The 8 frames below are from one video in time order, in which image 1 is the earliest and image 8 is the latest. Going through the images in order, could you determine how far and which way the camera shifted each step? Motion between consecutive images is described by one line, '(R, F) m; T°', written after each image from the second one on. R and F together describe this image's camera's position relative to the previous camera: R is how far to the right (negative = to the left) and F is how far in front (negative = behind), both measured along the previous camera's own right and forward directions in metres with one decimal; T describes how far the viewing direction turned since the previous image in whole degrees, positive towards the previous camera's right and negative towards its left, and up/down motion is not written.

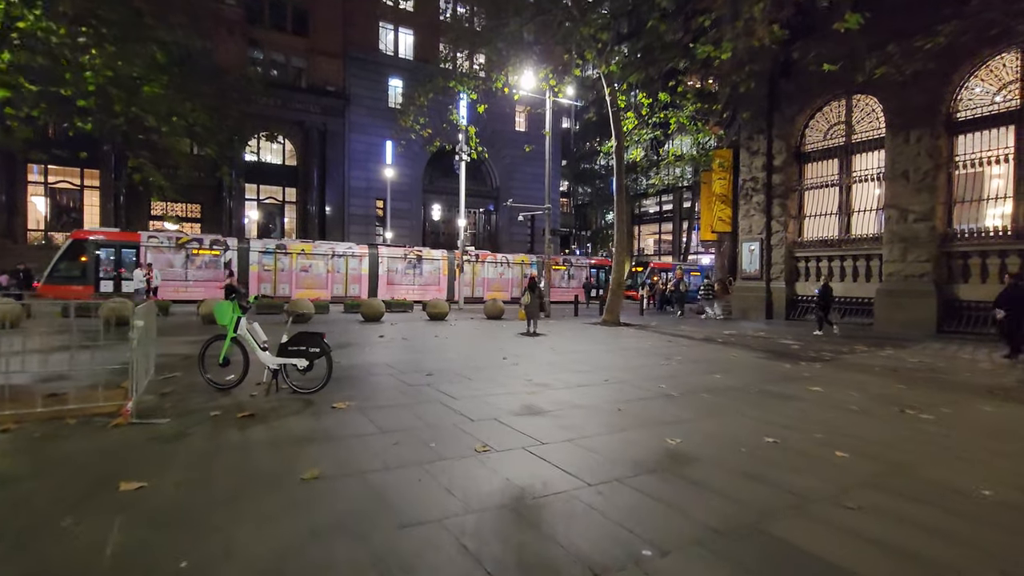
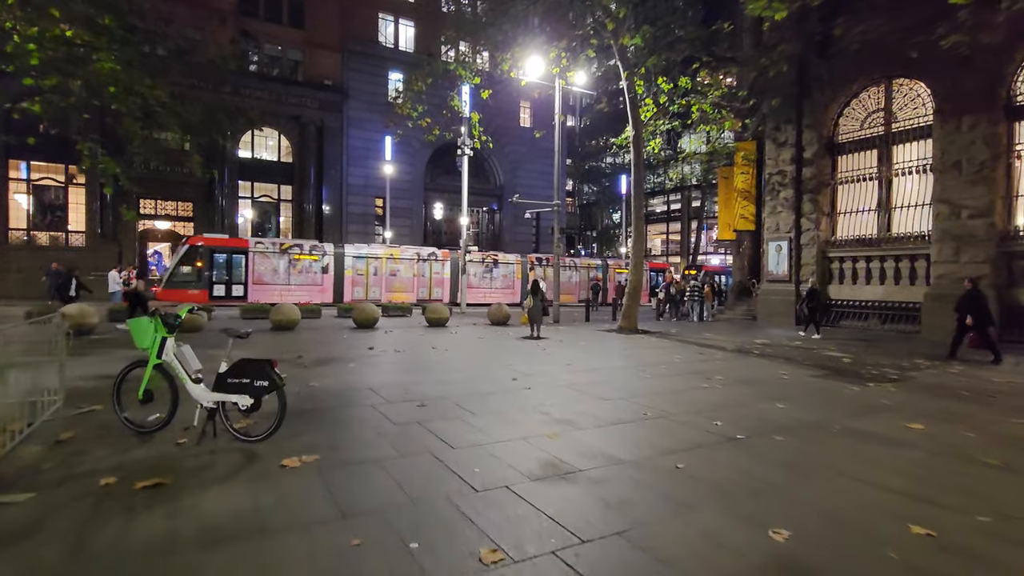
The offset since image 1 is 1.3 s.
(-0.1, +1.7) m; 0°
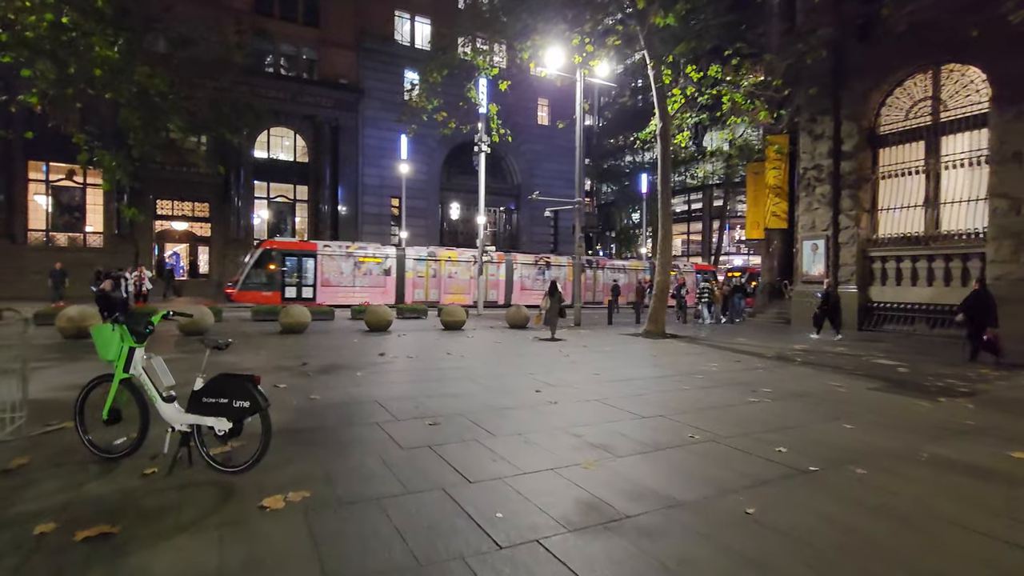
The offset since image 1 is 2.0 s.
(-0.1, +0.8) m; -2°
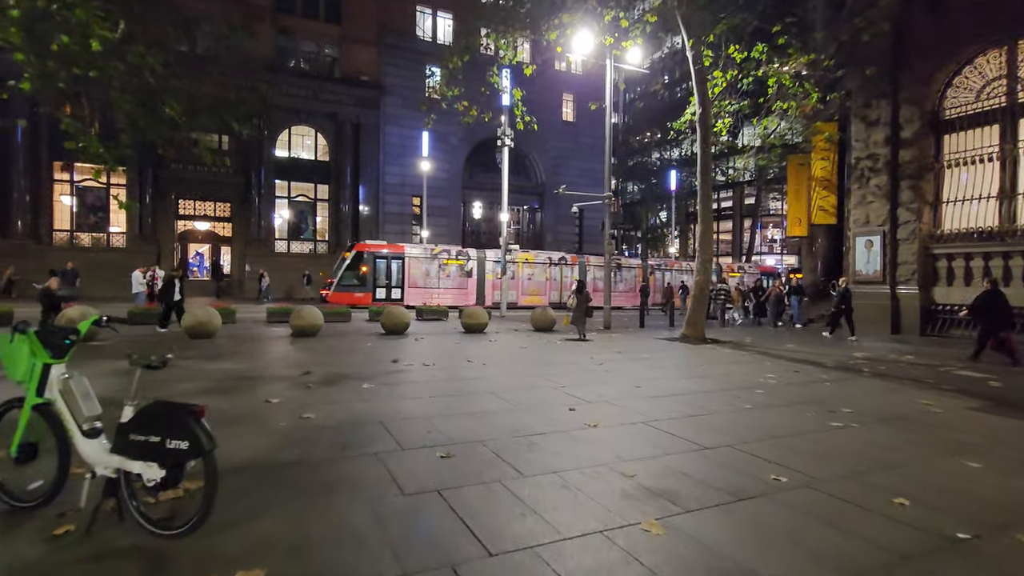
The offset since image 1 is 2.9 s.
(-0.1, +1.2) m; -2°
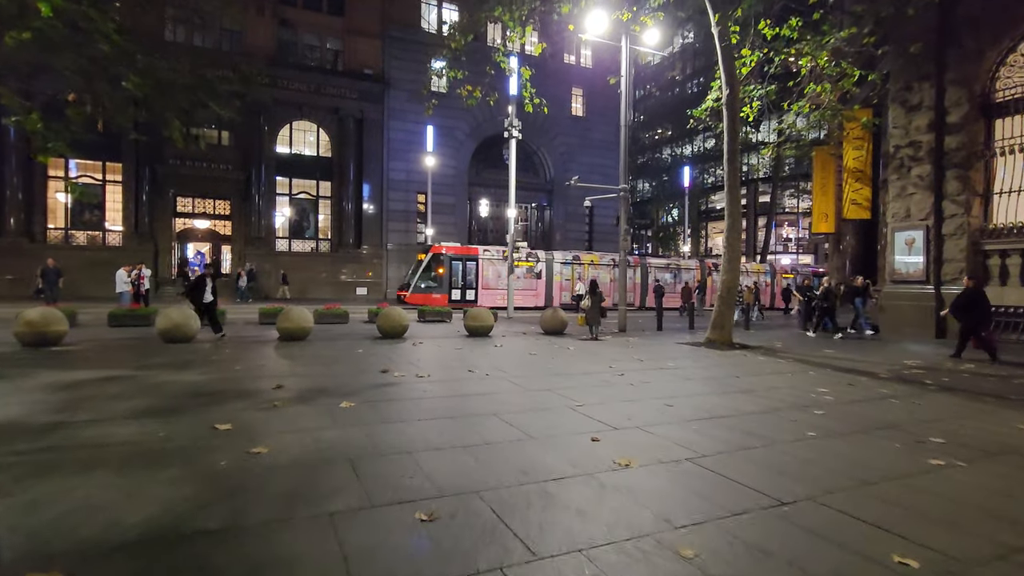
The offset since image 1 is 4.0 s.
(0.0, +1.3) m; -1°
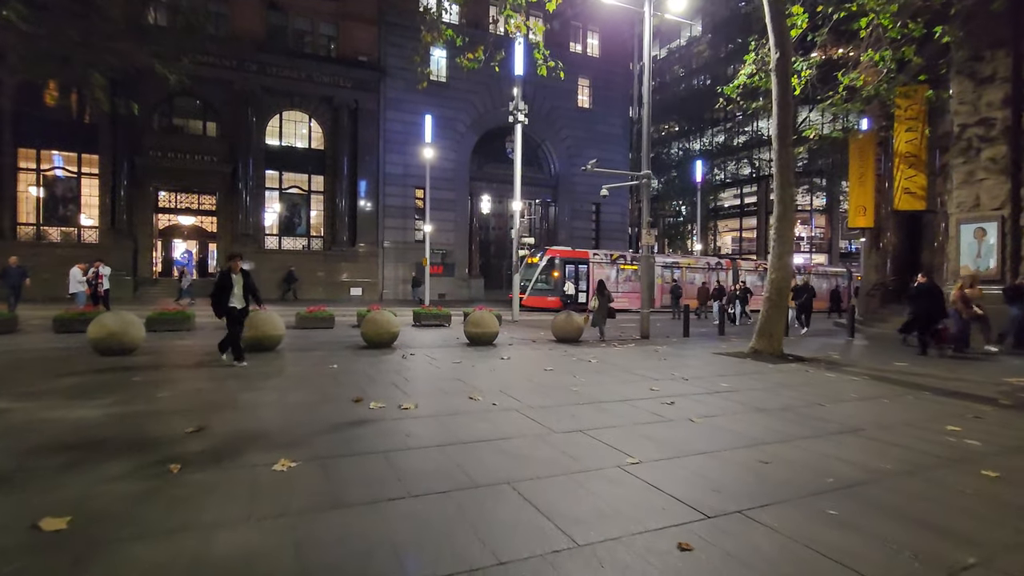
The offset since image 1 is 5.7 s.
(-0.2, +2.1) m; 0°
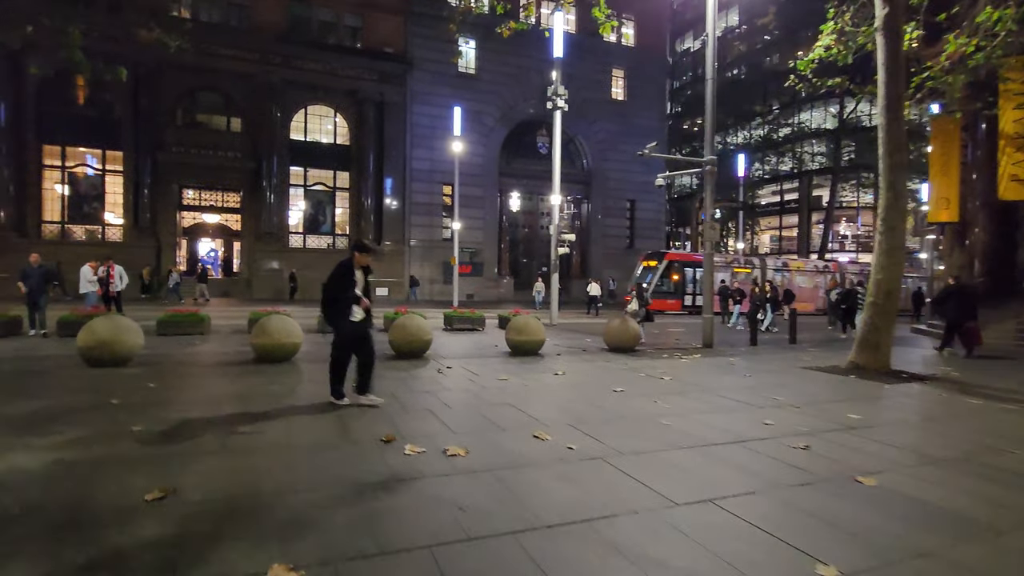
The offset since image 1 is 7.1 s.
(-0.5, +1.6) m; -3°
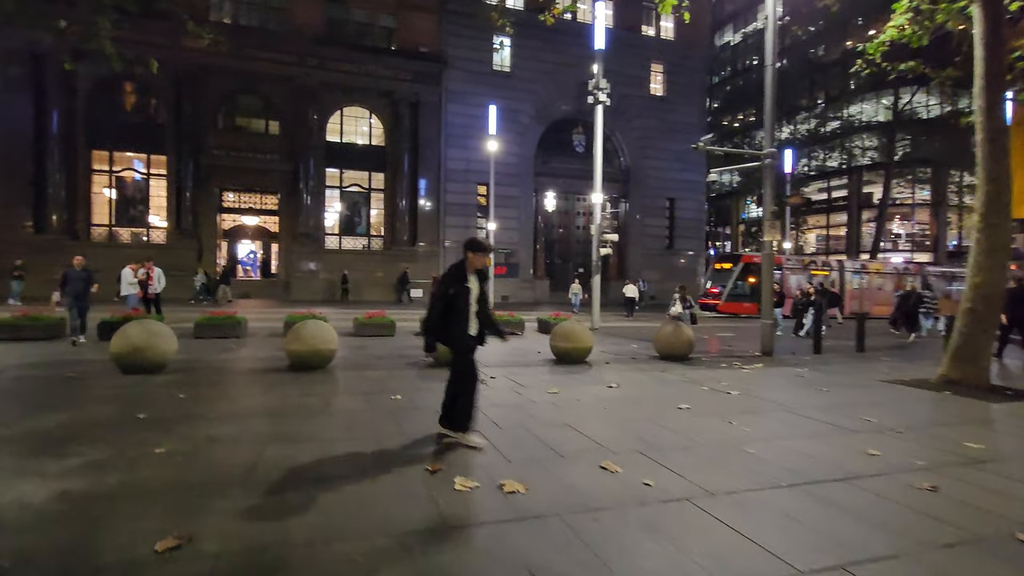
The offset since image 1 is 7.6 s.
(-0.3, +0.7) m; -3°
